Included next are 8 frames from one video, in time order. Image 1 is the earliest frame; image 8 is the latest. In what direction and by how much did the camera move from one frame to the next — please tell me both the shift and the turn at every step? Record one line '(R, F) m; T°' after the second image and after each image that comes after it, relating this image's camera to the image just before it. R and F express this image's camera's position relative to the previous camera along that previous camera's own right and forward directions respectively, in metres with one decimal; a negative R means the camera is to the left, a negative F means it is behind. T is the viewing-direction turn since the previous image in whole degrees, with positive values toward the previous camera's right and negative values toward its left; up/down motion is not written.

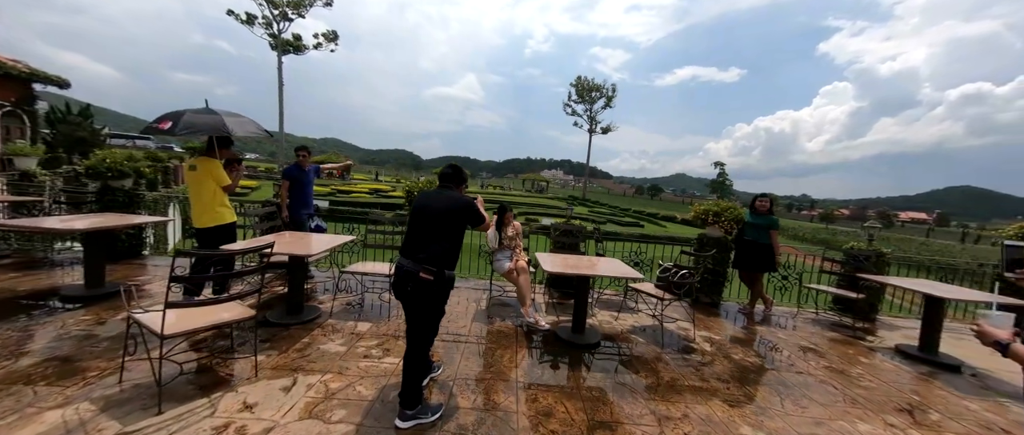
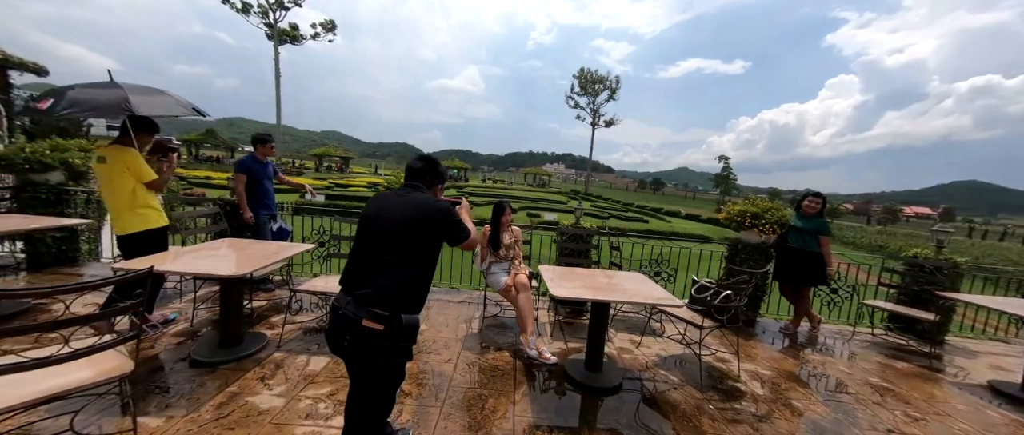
(0.0, +0.9) m; 0°
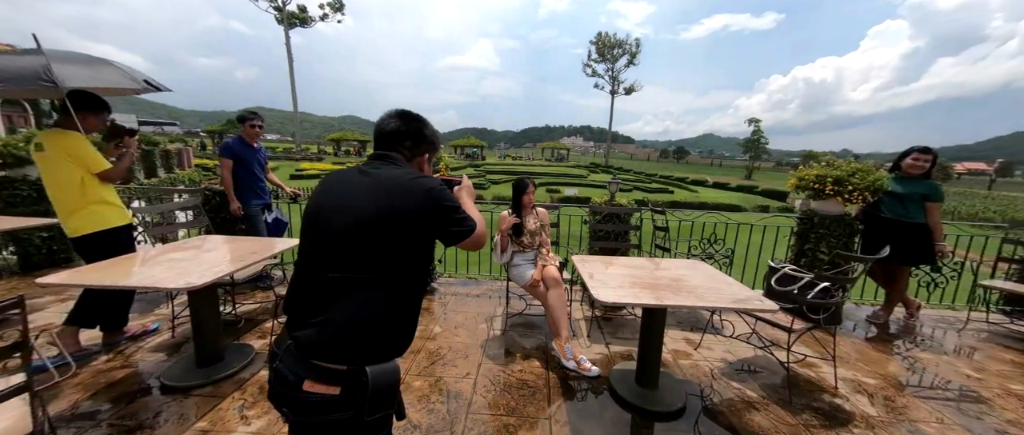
(0.0, +0.7) m; -3°
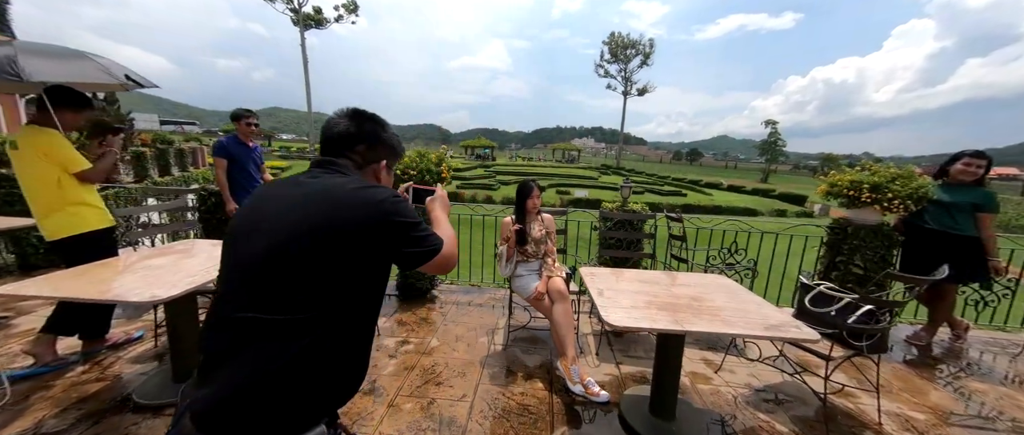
(+0.1, +0.2) m; -2°
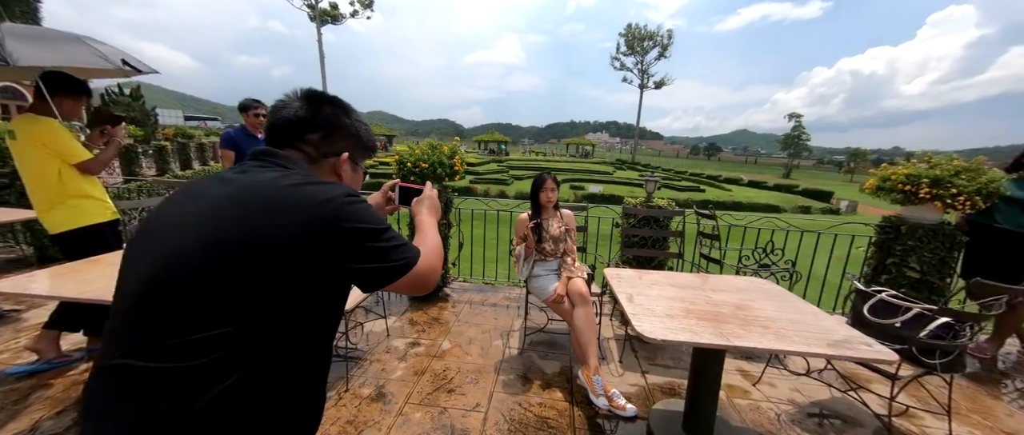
(0.0, +0.2) m; -2°
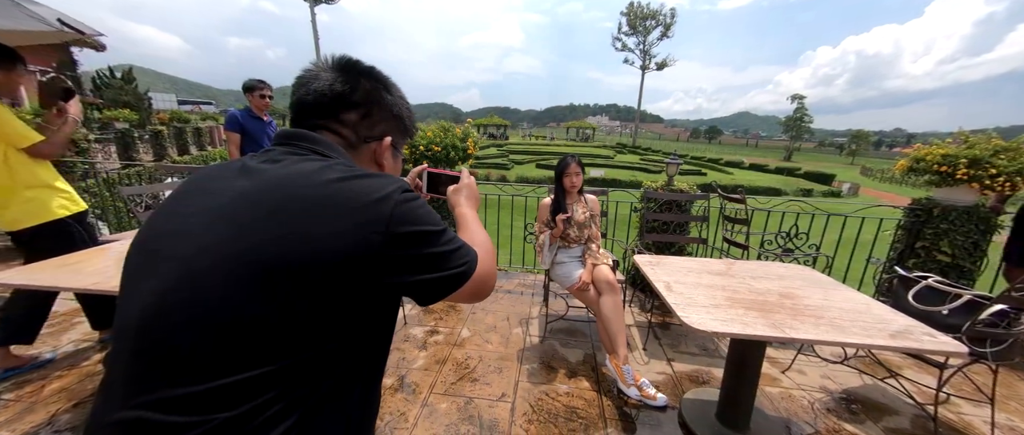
(-0.2, +0.1) m; 0°
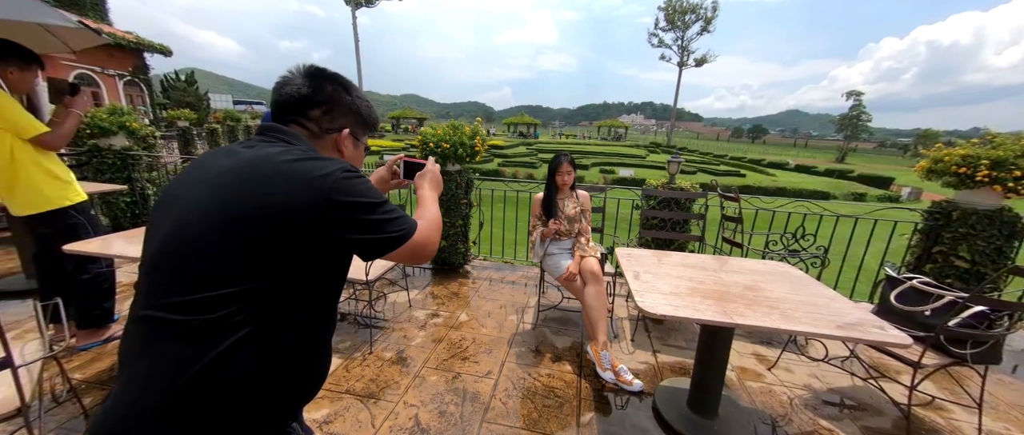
(+0.3, -0.2) m; -5°
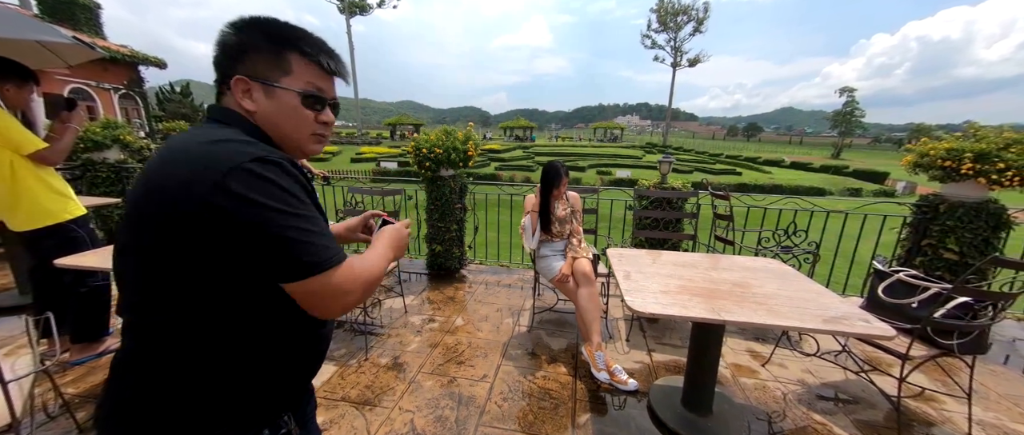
(+0.1, 0.0) m; 0°
